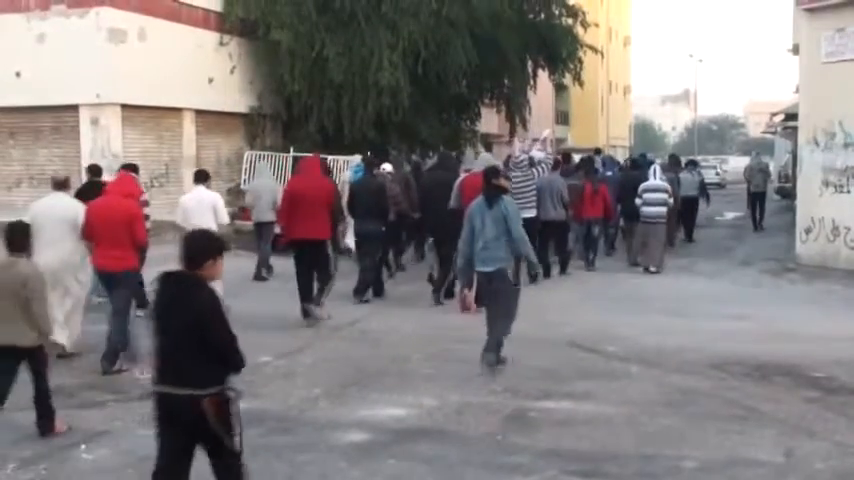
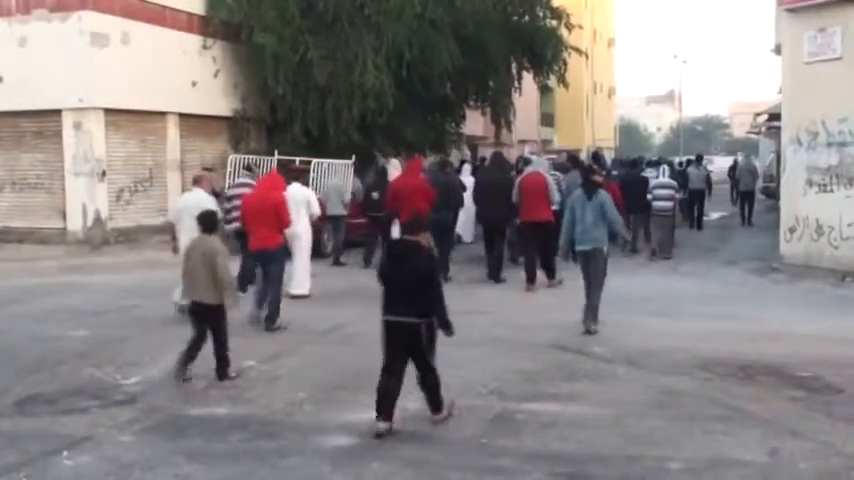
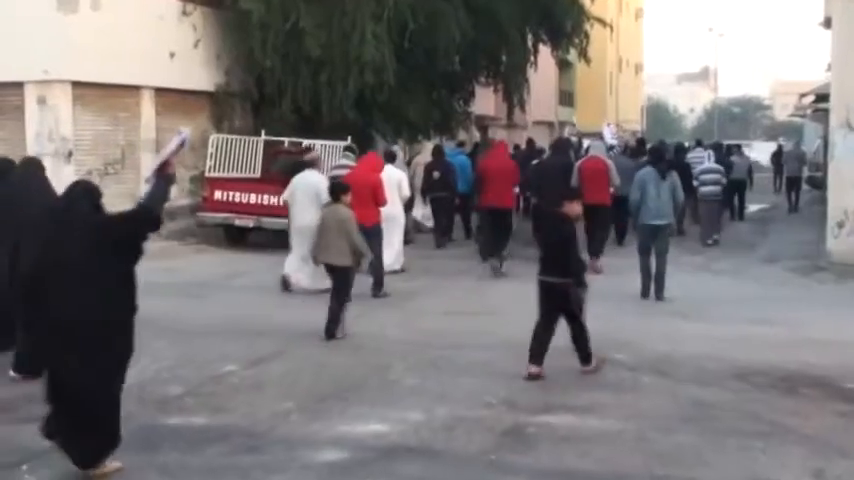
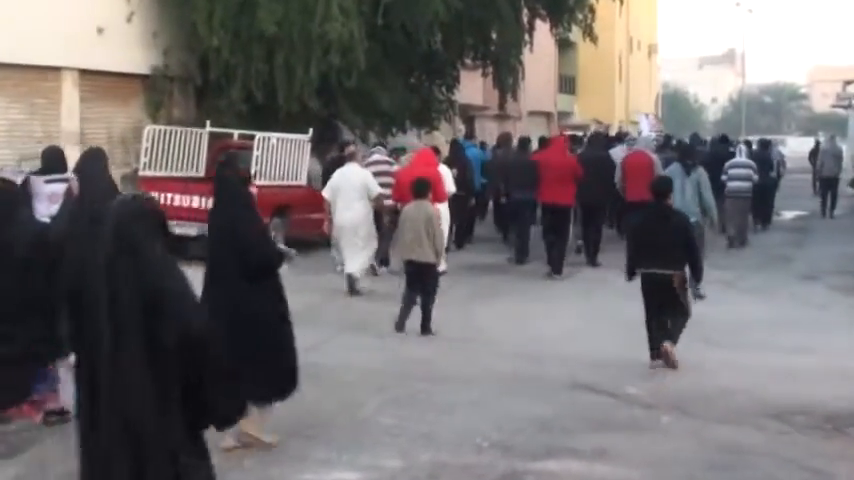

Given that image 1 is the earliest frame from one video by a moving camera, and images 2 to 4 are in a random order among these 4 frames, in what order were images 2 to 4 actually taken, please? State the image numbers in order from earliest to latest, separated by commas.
2, 3, 4
